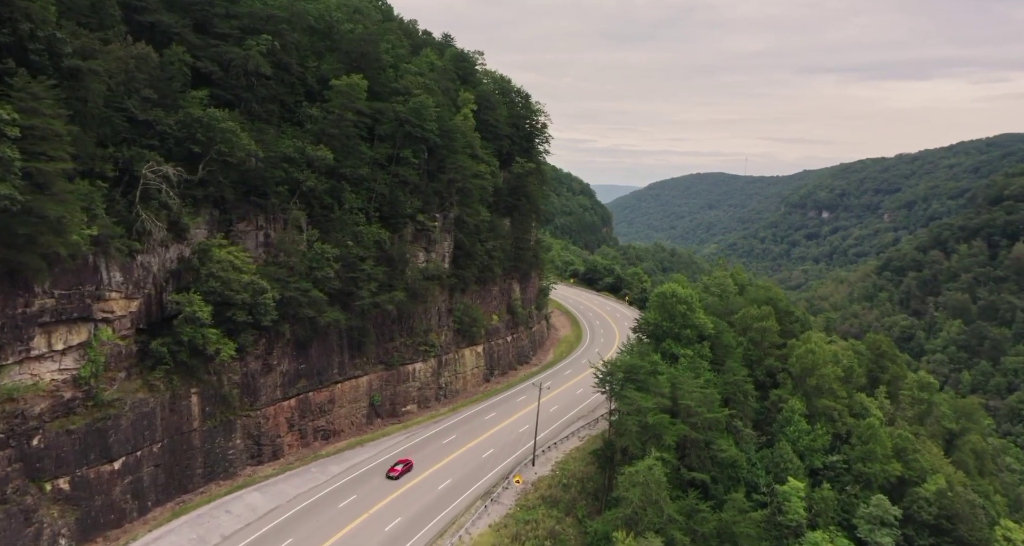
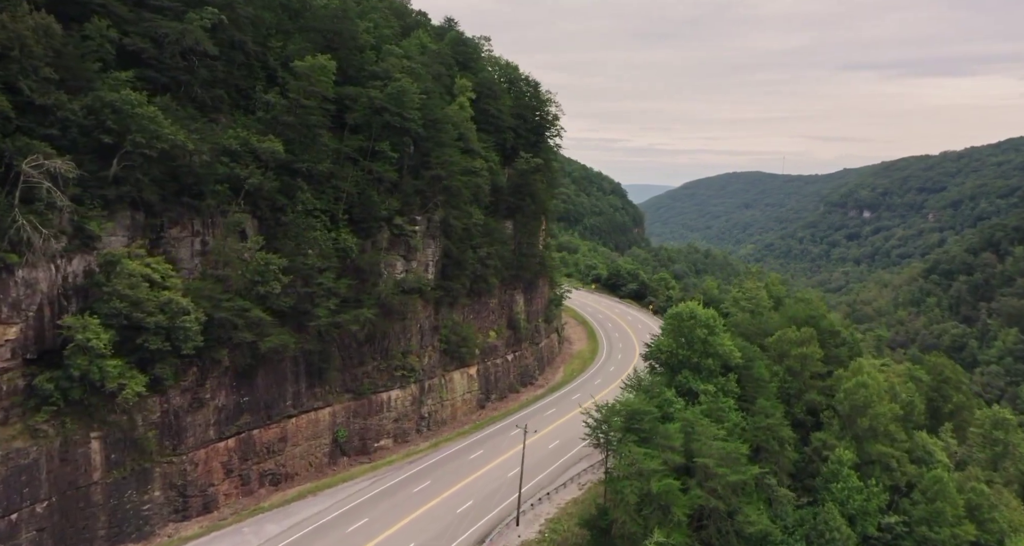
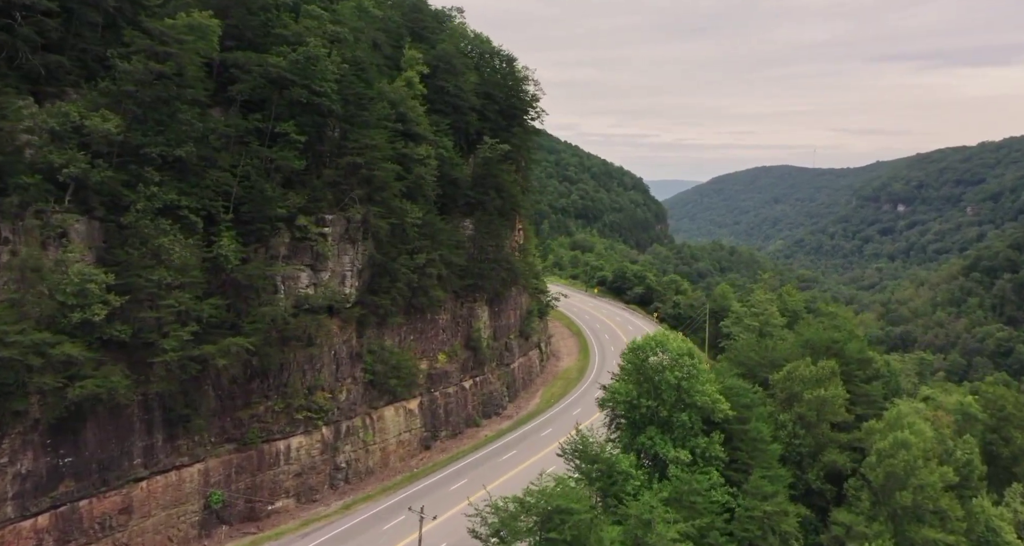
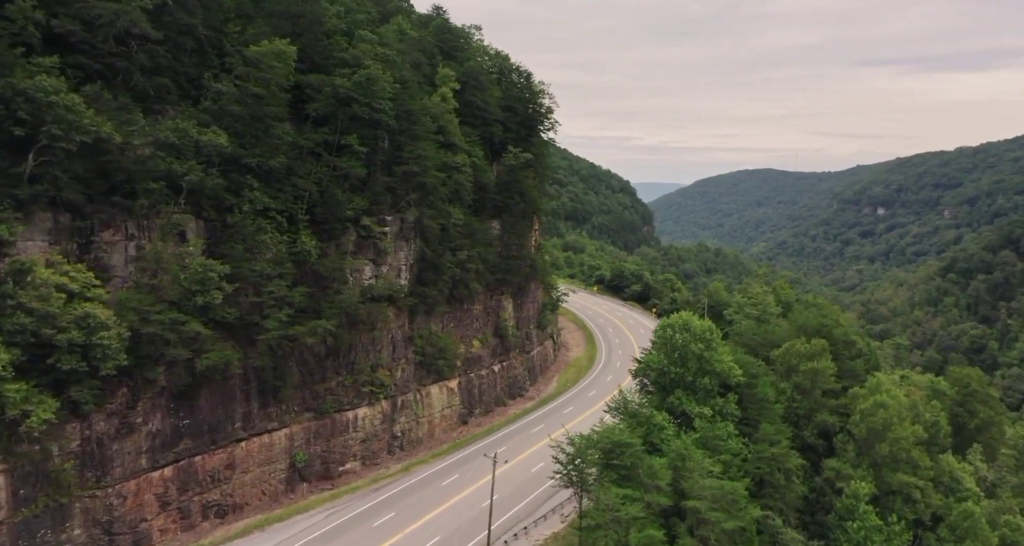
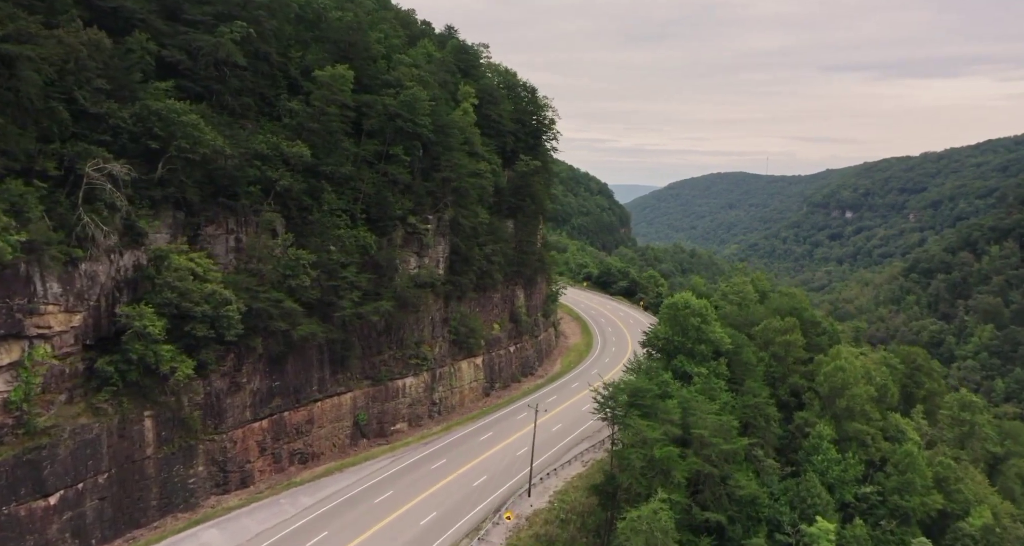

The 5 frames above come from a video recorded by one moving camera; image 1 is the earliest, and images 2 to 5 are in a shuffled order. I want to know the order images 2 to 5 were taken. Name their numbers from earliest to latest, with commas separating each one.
5, 2, 4, 3
